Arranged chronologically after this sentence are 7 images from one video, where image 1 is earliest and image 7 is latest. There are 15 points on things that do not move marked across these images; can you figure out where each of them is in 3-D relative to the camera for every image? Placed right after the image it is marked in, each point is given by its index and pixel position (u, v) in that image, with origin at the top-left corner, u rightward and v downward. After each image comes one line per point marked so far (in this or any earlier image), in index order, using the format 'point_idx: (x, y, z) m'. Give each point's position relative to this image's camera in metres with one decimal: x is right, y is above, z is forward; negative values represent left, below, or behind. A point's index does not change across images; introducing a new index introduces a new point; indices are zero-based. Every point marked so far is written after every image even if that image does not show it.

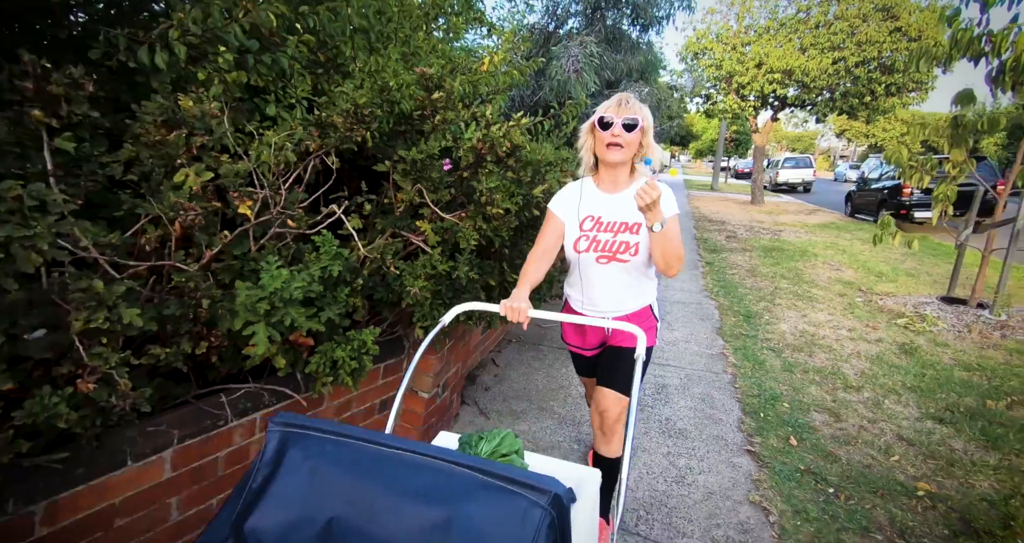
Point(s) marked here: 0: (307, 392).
0: (-0.7, -0.4, +2.0) m
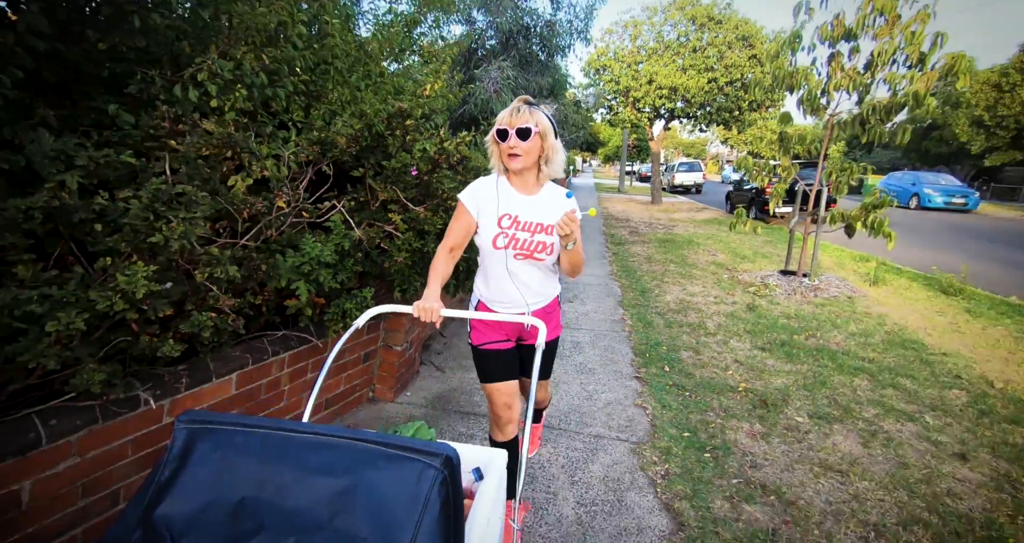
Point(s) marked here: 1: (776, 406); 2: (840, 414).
0: (-0.9, -0.3, +2.8) m
1: (+1.6, -0.8, +3.1) m
2: (+1.9, -0.8, +2.9) m
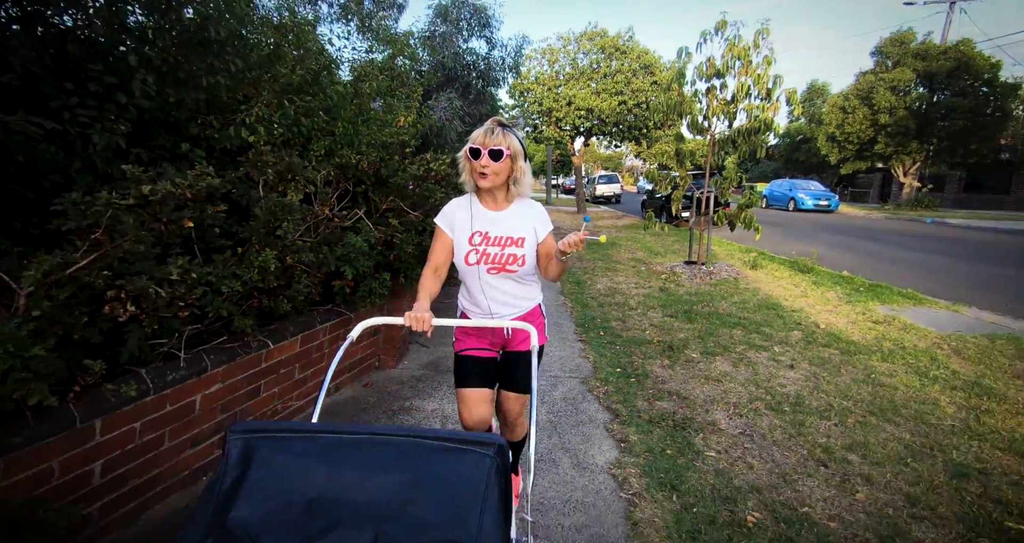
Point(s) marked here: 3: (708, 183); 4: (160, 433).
0: (-1.1, -0.3, +3.6) m
1: (+1.4, -0.7, +4.3) m
2: (+1.7, -0.6, +4.2) m
3: (+3.1, +1.4, +7.9) m
4: (-1.5, -0.7, +2.3) m
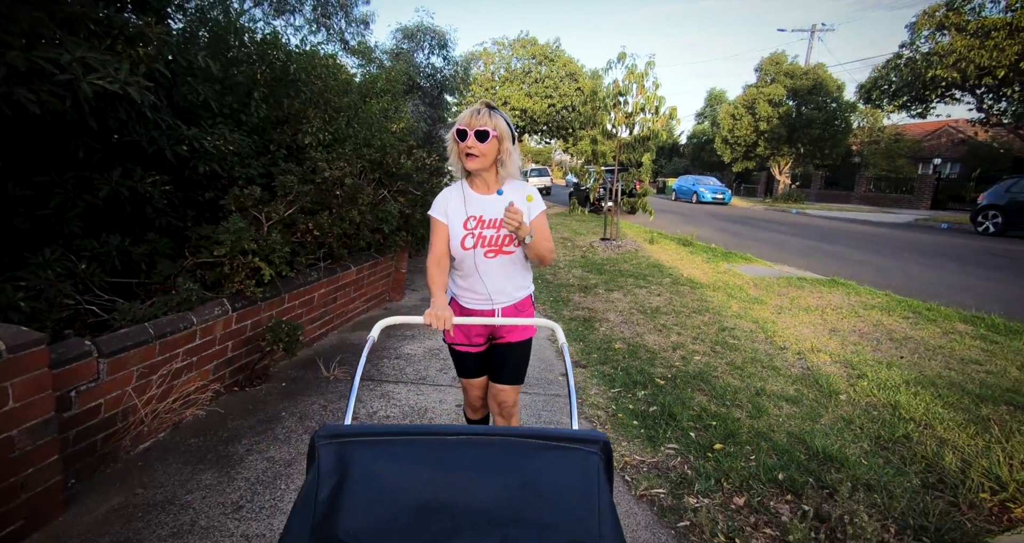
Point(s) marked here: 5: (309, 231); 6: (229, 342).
0: (-1.4, +0.1, +5.4) m
1: (+1.0, -0.2, +6.4) m
2: (+1.3, -0.2, +6.3) m
3: (+2.1, +1.9, +10.2) m
4: (-1.7, -0.3, +4.0) m
5: (-1.6, +0.3, +3.9) m
6: (-1.8, -0.5, +3.2) m
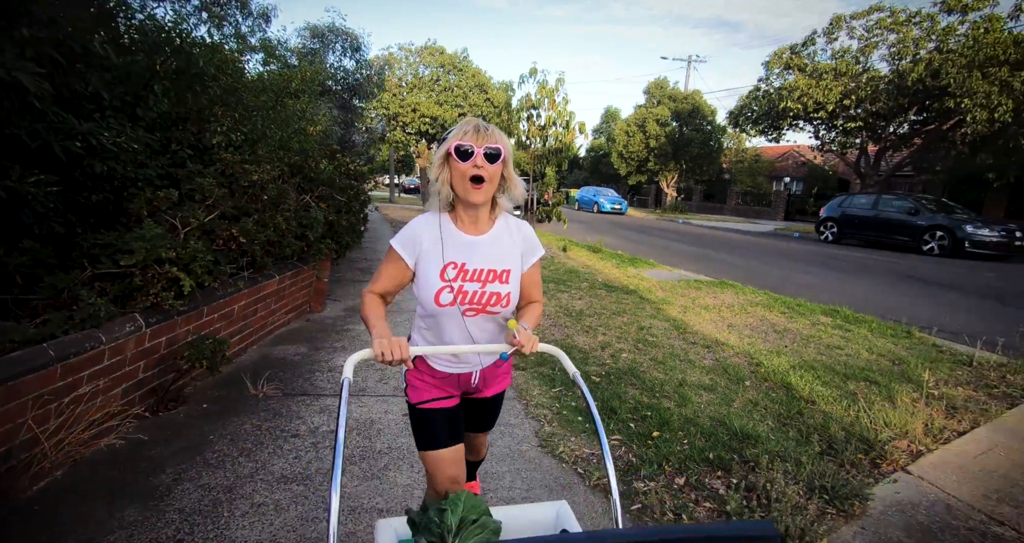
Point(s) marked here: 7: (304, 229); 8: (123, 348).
0: (-2.1, 0.0, +5.1) m
1: (0.0, -0.3, +6.5) m
2: (+0.3, -0.3, +6.6) m
3: (+0.4, +1.8, +10.5) m
4: (-2.1, -0.4, +3.7) m
5: (-2.0, +0.2, +3.7) m
6: (-2.1, -0.5, +2.9) m
7: (-2.0, +0.4, +4.8) m
8: (-2.1, -0.4, +2.7) m
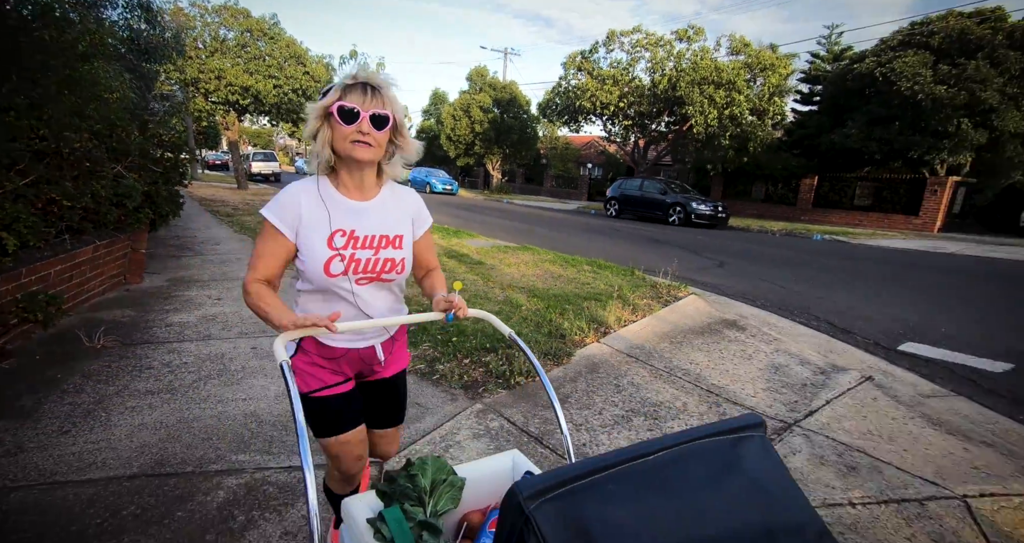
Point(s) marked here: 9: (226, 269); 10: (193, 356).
0: (-4.0, +0.4, +5.2) m
1: (-2.4, +0.2, +7.2) m
2: (-2.1, +0.2, +7.3) m
3: (-3.4, +2.4, +11.0) m
4: (-3.5, -0.1, +3.8) m
5: (-3.4, +0.5, +3.8) m
6: (-3.3, -0.3, +3.1) m
7: (-3.8, +0.7, +4.9) m
8: (-3.2, -0.2, +2.9) m
9: (-3.7, 0.0, +6.4) m
10: (-2.2, -0.6, +3.6) m
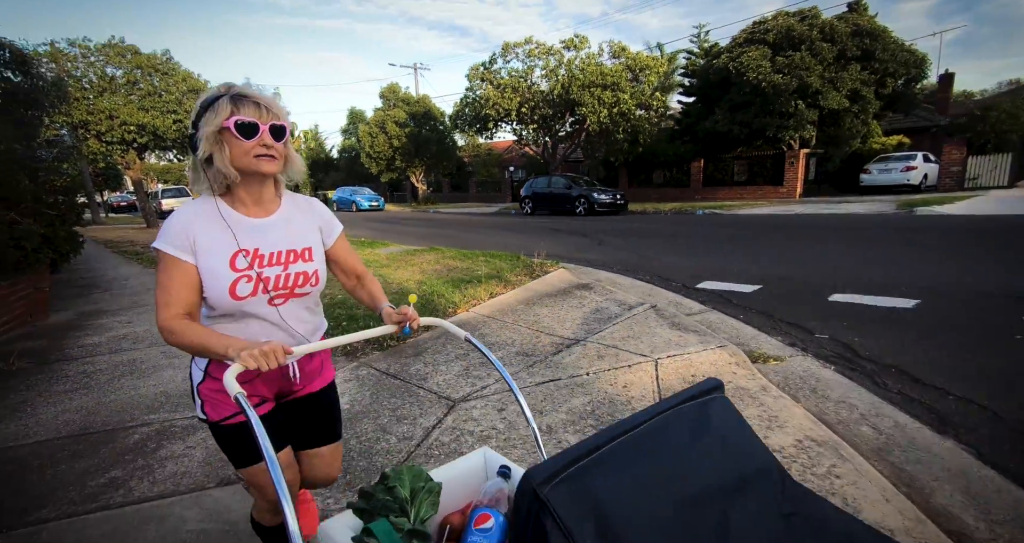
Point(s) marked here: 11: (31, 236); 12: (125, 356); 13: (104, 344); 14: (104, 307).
0: (-5.1, 0.0, +5.4) m
1: (-3.8, -0.1, +7.6) m
2: (-3.5, -0.1, +7.7) m
3: (-5.4, +1.9, +11.3) m
4: (-4.5, -0.4, +4.1) m
5: (-4.4, +0.2, +4.1) m
6: (-4.1, -0.5, +3.4) m
7: (-4.9, +0.3, +5.1) m
8: (-4.1, -0.4, +3.2) m
9: (-4.9, -0.4, +6.7) m
10: (-3.1, -0.8, +4.0) m
11: (-4.9, +0.4, +5.2) m
12: (-3.1, -0.7, +4.2) m
13: (-3.7, -0.7, +4.6) m
14: (-5.0, -0.5, +6.3) m
